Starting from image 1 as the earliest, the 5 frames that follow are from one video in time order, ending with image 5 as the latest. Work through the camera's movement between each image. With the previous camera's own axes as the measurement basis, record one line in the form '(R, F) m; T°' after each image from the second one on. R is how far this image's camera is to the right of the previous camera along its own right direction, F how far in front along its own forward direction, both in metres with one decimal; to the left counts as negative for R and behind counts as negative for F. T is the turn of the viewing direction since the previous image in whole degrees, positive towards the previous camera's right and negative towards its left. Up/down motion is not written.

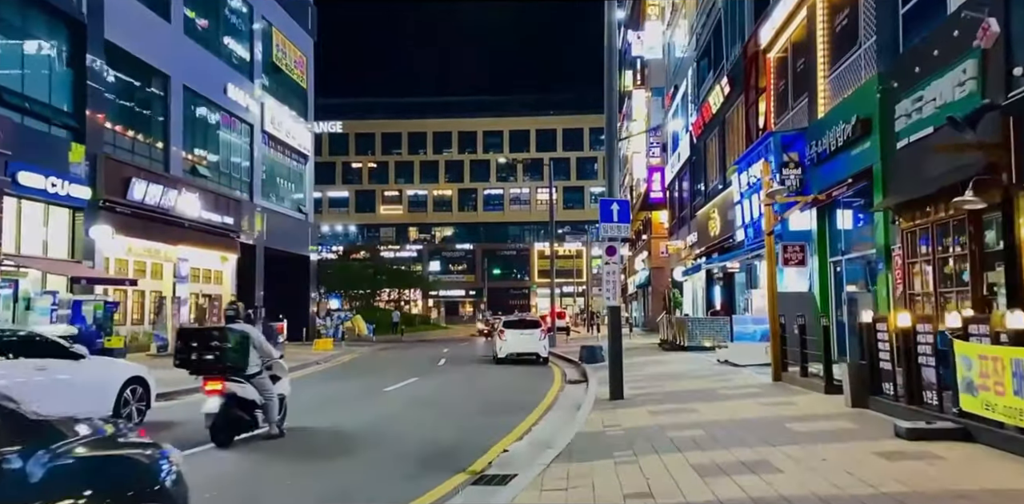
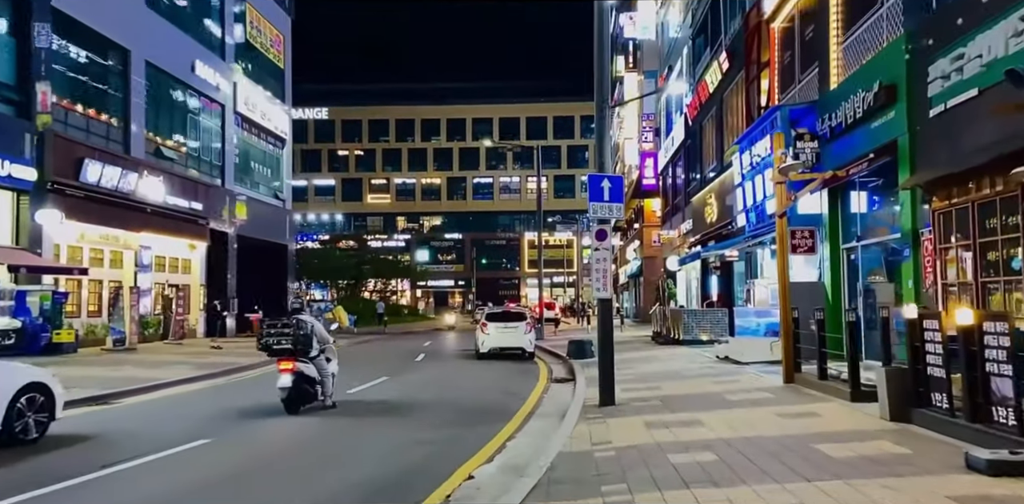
(+0.2, +2.1) m; +1°
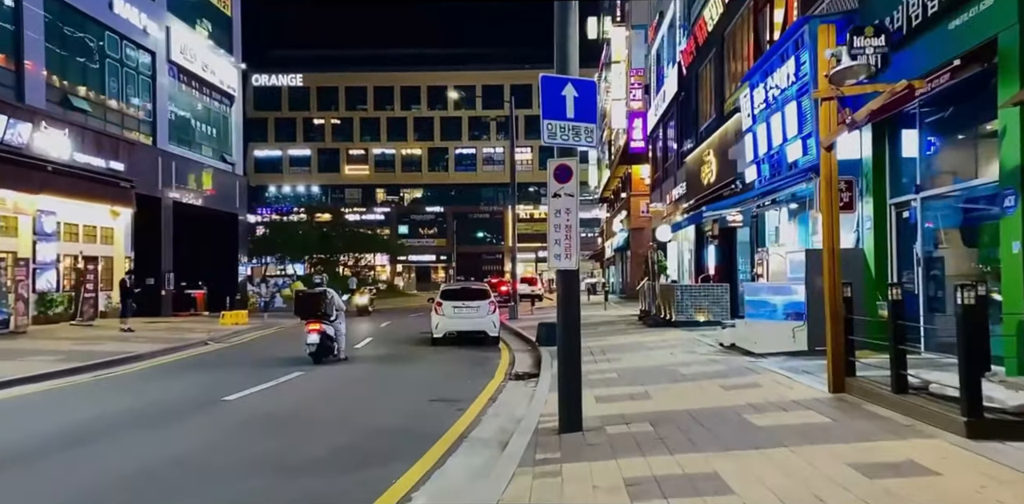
(+0.7, +4.7) m; +1°
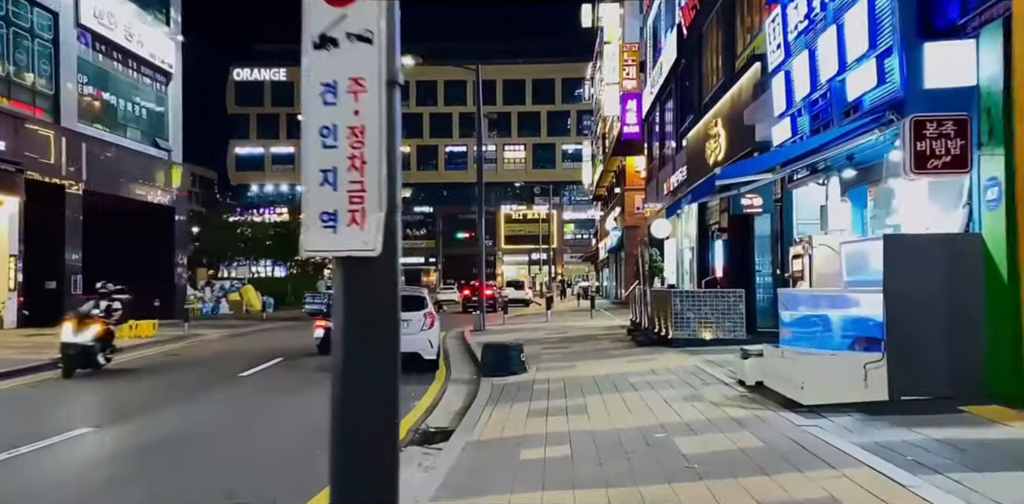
(+1.1, +5.8) m; 0°
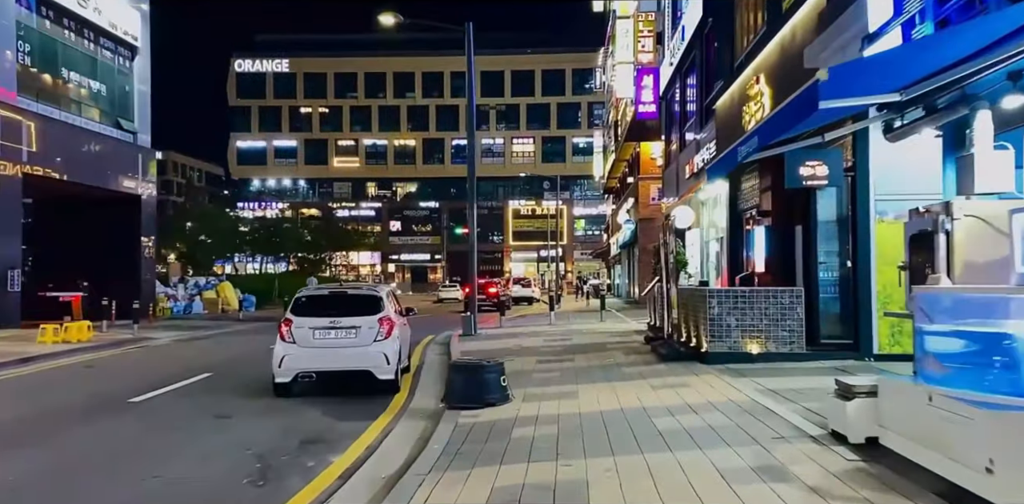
(+0.4, +4.3) m; -1°
